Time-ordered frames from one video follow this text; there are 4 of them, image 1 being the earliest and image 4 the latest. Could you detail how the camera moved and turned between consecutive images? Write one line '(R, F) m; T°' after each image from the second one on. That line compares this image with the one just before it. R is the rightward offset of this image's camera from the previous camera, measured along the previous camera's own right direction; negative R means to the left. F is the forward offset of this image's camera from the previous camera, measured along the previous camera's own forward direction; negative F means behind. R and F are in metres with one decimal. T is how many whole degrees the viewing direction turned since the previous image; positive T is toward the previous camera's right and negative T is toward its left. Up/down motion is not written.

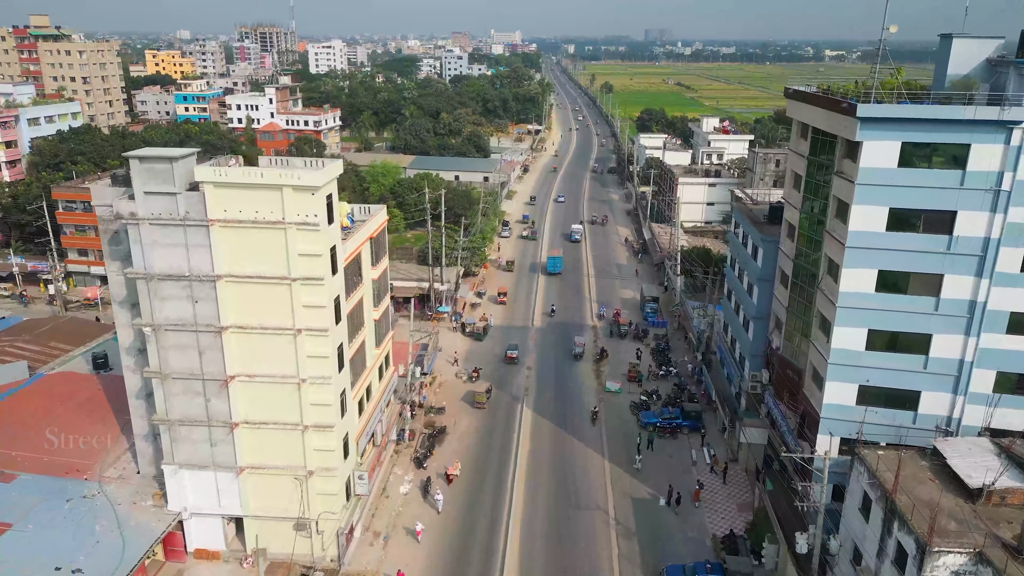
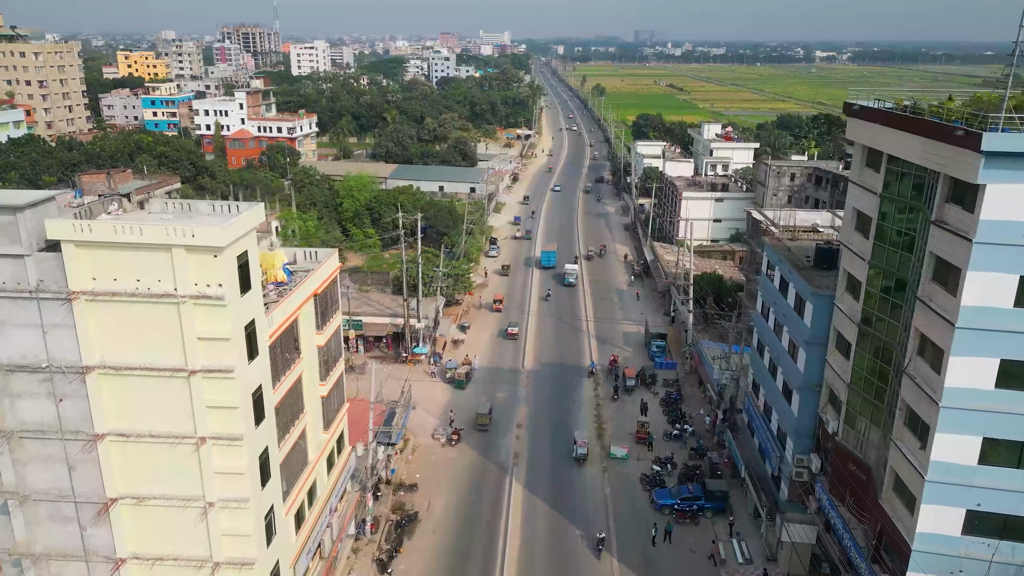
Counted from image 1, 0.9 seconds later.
(+0.2, +6.1) m; +1°
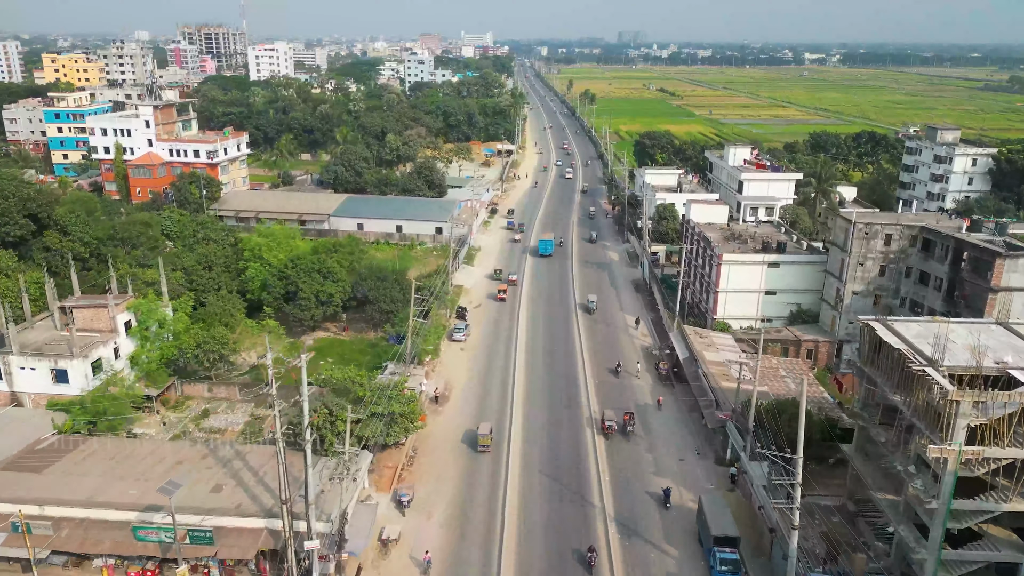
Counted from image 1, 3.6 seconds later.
(+0.7, +17.5) m; +1°
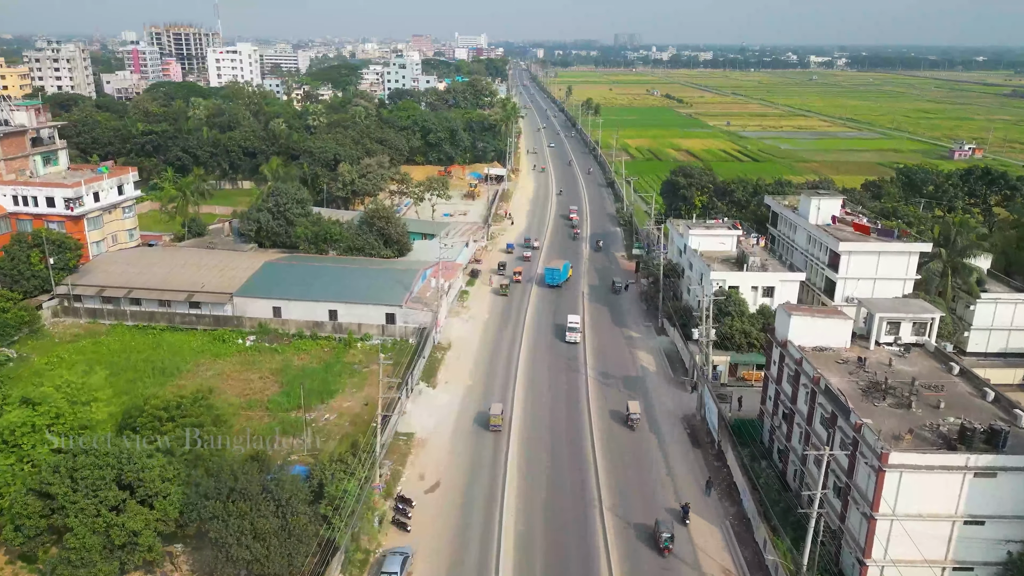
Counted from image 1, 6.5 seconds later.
(+0.7, +20.6) m; 0°
